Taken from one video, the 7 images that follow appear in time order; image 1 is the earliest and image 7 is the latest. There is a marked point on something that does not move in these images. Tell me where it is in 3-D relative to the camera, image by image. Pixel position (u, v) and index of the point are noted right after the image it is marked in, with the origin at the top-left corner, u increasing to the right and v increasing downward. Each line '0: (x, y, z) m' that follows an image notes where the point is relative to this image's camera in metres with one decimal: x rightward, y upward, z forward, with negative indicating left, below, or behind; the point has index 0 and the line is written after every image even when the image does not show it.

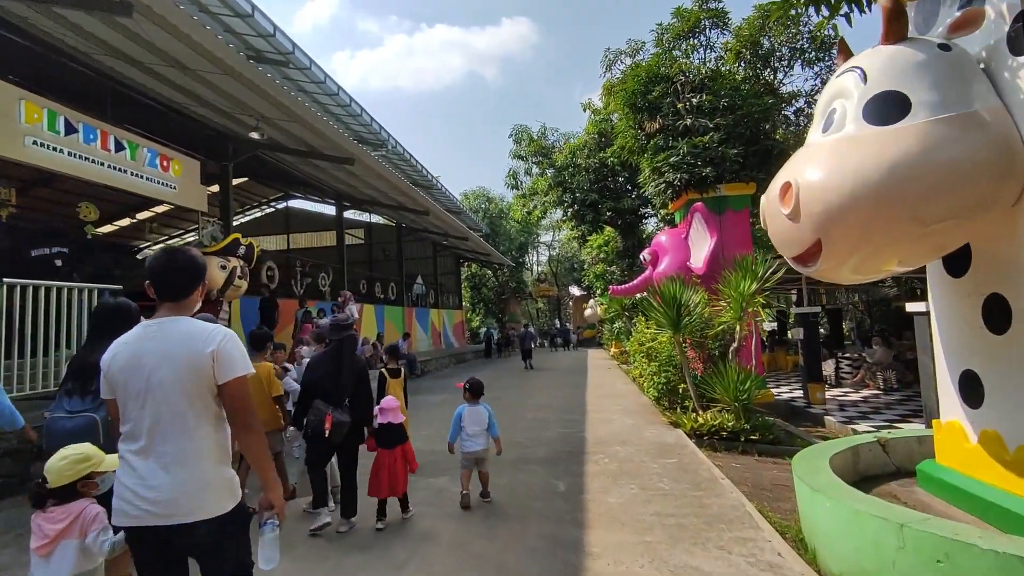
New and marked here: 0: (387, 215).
0: (-4.4, +2.6, +19.7) m
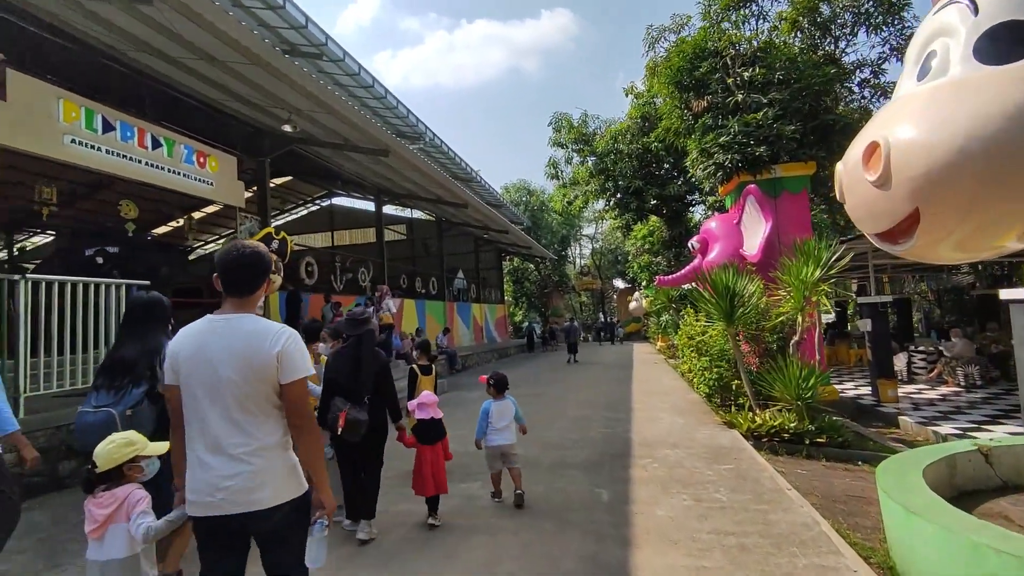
0: (-2.9, +2.8, +19.6) m
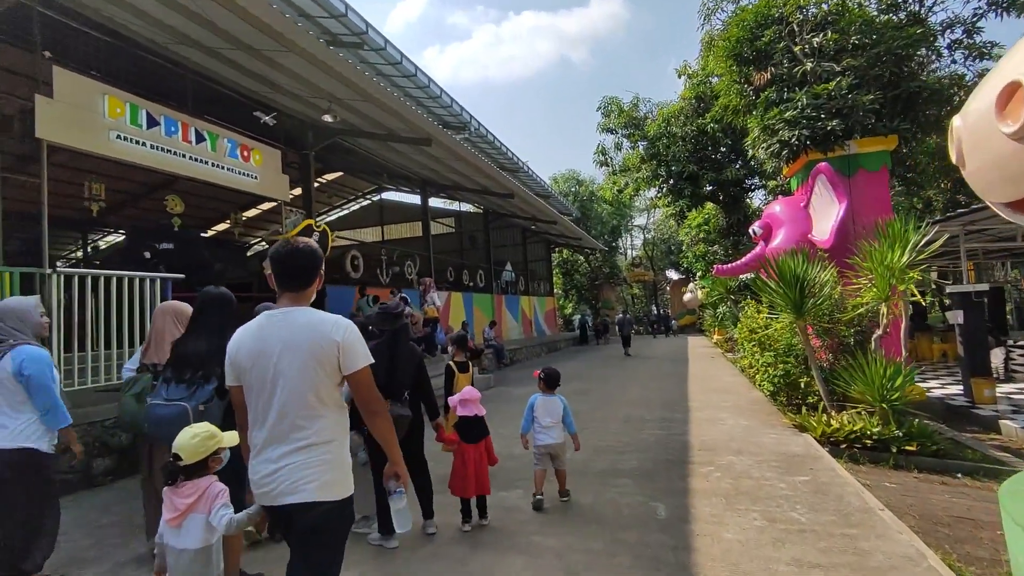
0: (-1.3, +3.0, +19.4) m
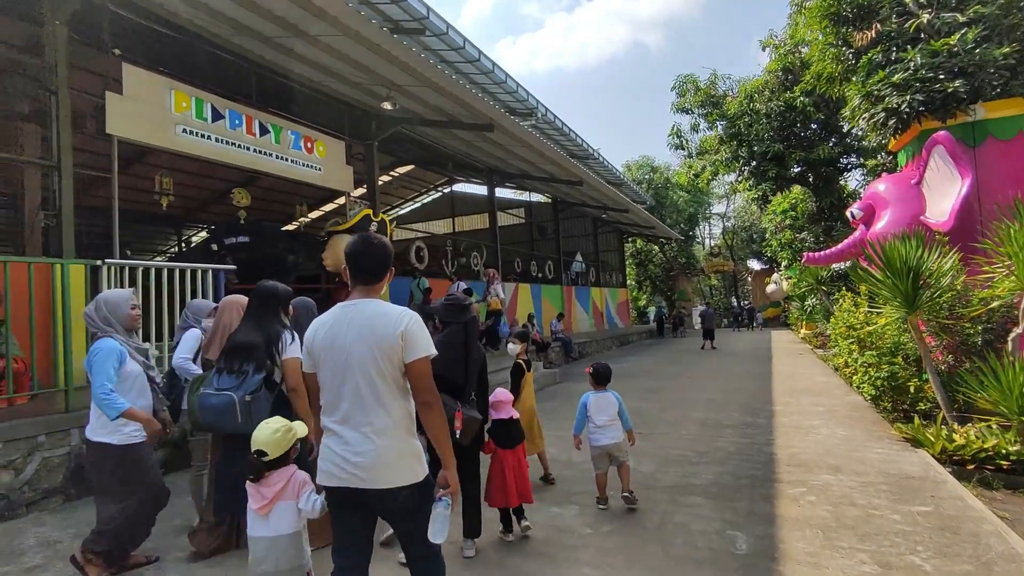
0: (+1.1, +3.3, +18.9) m
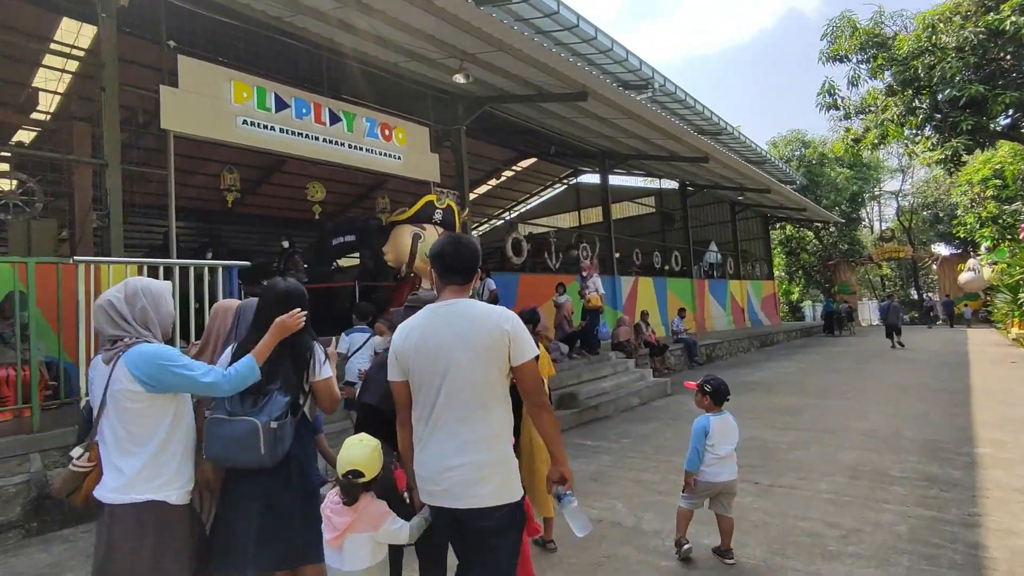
0: (+4.7, +3.5, +16.9) m
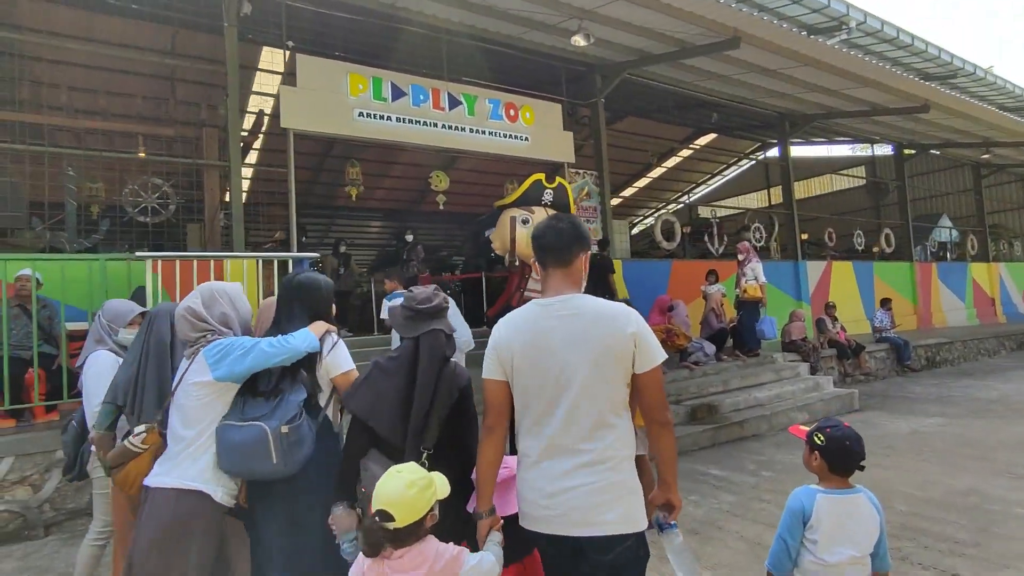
0: (+8.9, +3.8, +13.8) m
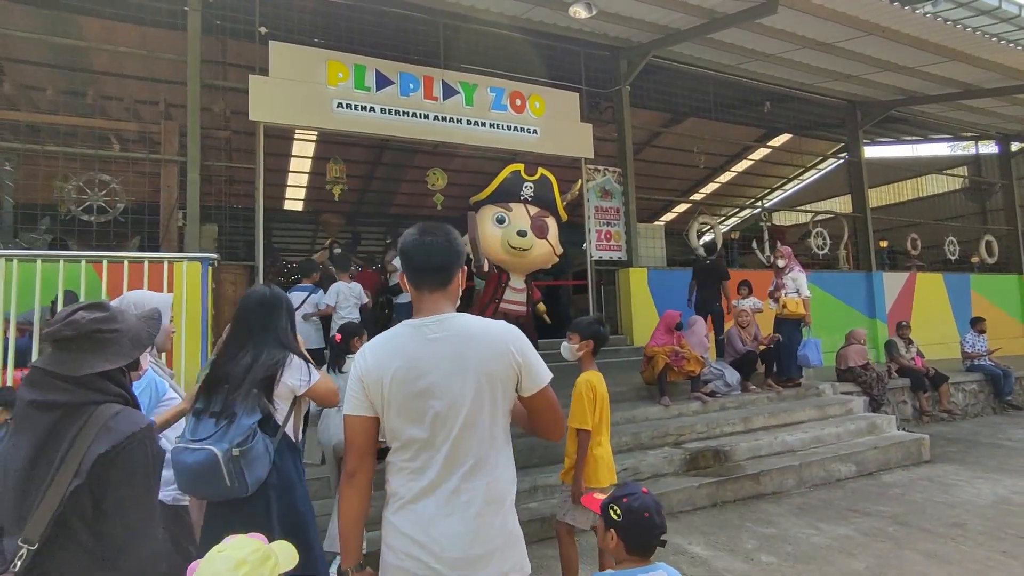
0: (+9.7, +3.5, +11.8) m
